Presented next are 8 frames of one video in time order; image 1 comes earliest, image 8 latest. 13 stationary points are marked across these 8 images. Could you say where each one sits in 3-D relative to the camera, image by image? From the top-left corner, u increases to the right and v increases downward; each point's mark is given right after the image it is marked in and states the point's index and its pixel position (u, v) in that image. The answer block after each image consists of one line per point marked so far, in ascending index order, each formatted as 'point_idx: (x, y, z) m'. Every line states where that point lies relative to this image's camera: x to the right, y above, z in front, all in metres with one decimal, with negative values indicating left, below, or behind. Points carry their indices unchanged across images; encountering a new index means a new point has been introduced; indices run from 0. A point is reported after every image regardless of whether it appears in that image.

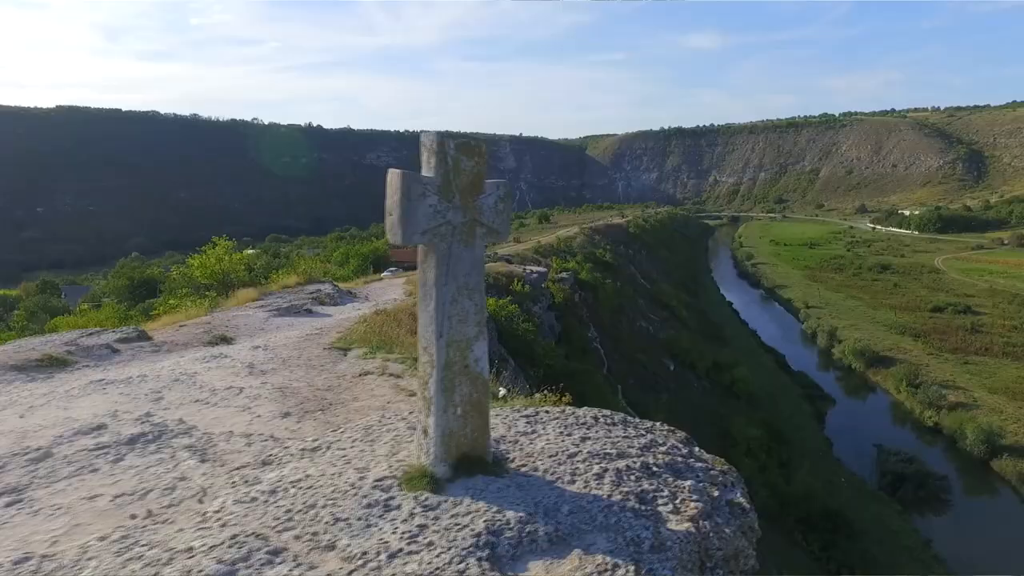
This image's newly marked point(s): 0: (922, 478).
0: (+11.3, -5.2, +16.9) m
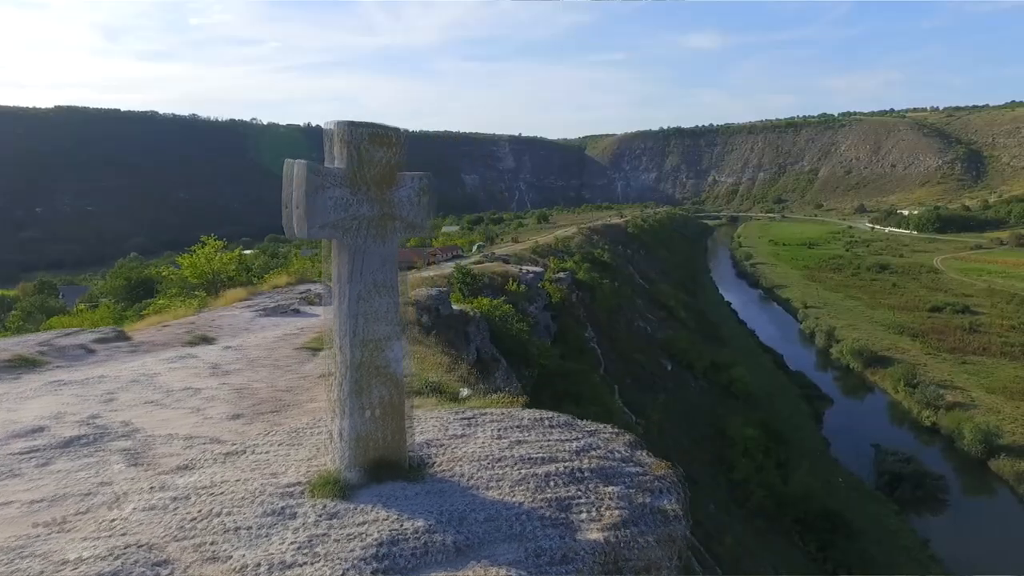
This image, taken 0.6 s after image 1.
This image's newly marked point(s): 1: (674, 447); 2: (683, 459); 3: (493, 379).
0: (+11.2, -5.2, +16.9) m
1: (+4.1, -4.0, +15.7) m
2: (+4.3, -4.3, +15.3) m
3: (-0.3, -1.0, +6.7) m
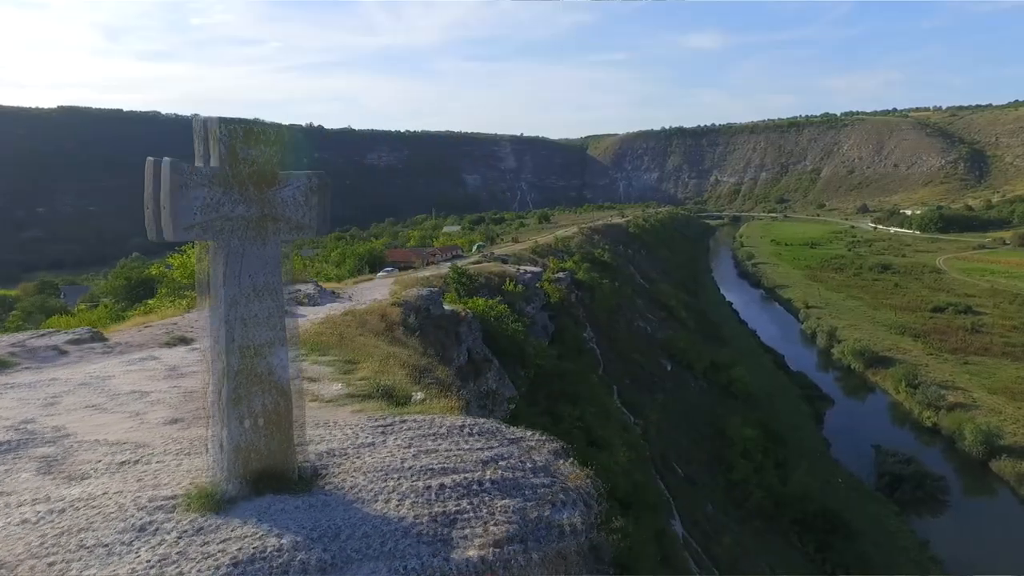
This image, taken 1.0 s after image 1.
0: (+11.1, -5.2, +16.8) m
1: (+4.1, -4.0, +15.7) m
2: (+4.3, -4.3, +15.3) m
3: (-0.4, -1.0, +6.7) m
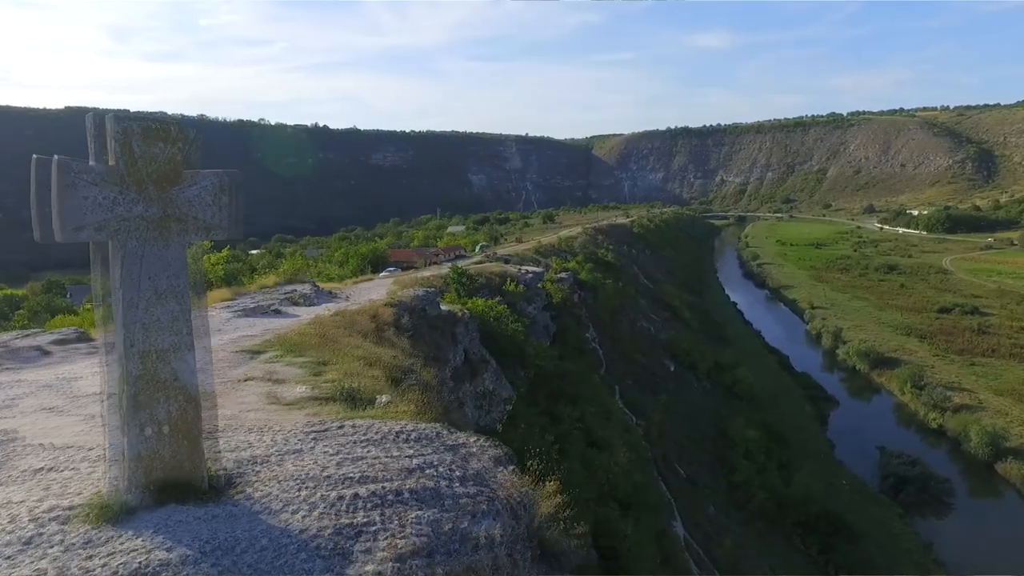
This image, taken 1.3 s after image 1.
0: (+11.2, -5.2, +16.7) m
1: (+4.1, -4.0, +15.6) m
2: (+4.3, -4.3, +15.2) m
3: (-0.4, -1.0, +6.7) m
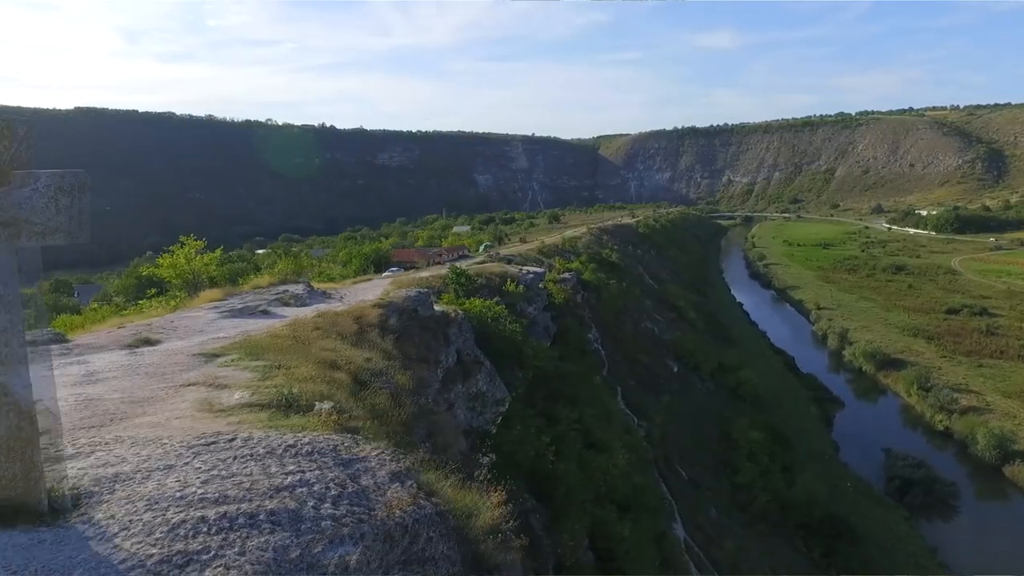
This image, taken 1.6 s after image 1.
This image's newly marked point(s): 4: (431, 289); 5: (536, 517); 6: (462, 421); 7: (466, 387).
0: (+11.2, -5.2, +16.5) m
1: (+4.1, -4.1, +15.5) m
2: (+4.3, -4.3, +15.2) m
3: (-0.5, -1.0, +6.6) m
4: (-1.4, 0.0, +10.4) m
5: (+0.3, -2.8, +7.5) m
6: (-0.5, -1.3, +6.2) m
7: (-0.5, -1.0, +6.5) m
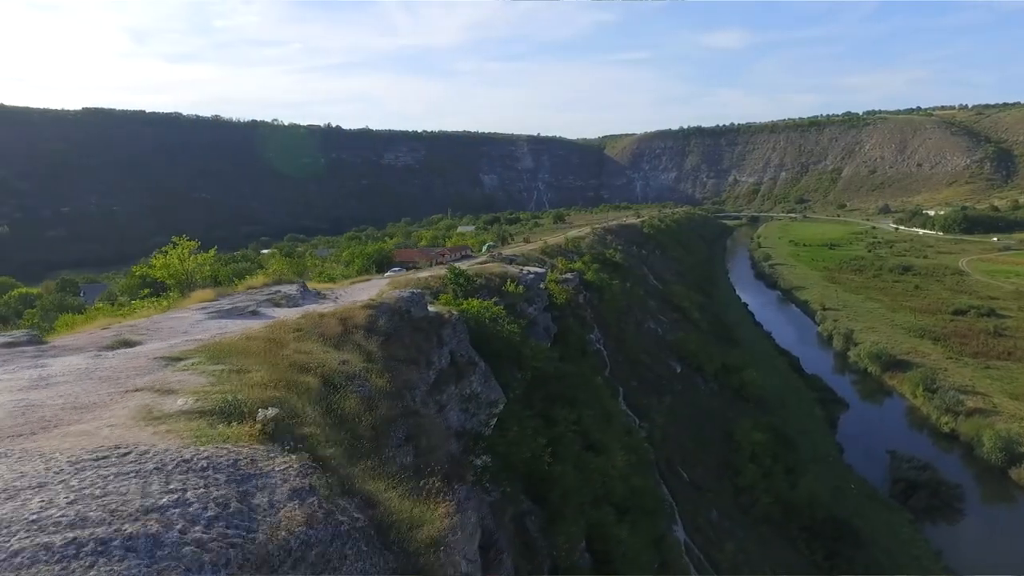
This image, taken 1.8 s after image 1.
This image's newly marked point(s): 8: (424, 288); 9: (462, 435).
0: (+11.2, -5.3, +16.4) m
1: (+4.2, -4.1, +15.5) m
2: (+4.3, -4.4, +15.1) m
3: (-0.5, -1.0, +6.6) m
4: (-1.4, 0.0, +10.4) m
5: (+0.2, -2.8, +7.4) m
6: (-0.6, -1.3, +6.2) m
7: (-0.5, -1.1, +6.5) m
8: (-1.5, 0.0, +10.5) m
9: (-0.6, -1.5, +6.2) m
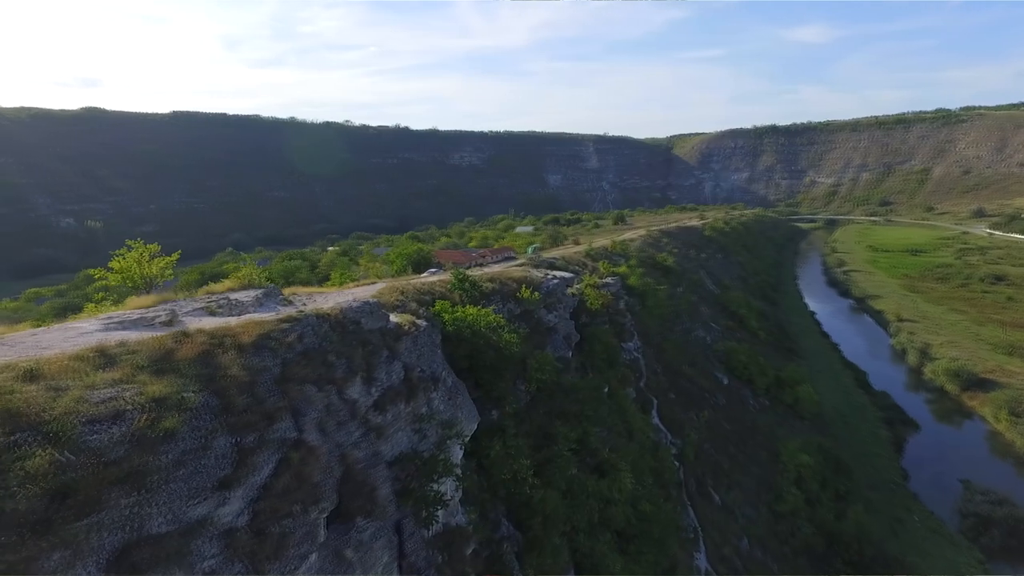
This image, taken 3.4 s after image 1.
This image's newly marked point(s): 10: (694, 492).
0: (+11.7, -5.6, +14.7) m
1: (+4.6, -4.3, +14.5) m
2: (+4.8, -4.6, +14.1) m
3: (-0.9, -1.1, +6.1) m
4: (-1.3, -0.1, +10.0) m
5: (-0.1, -2.9, +6.9) m
6: (-1.0, -1.4, +5.7) m
7: (-0.9, -1.2, +6.0) m
8: (-1.4, -0.1, +10.1) m
9: (-1.0, -1.6, +5.8) m
10: (+3.9, -4.4, +13.4) m
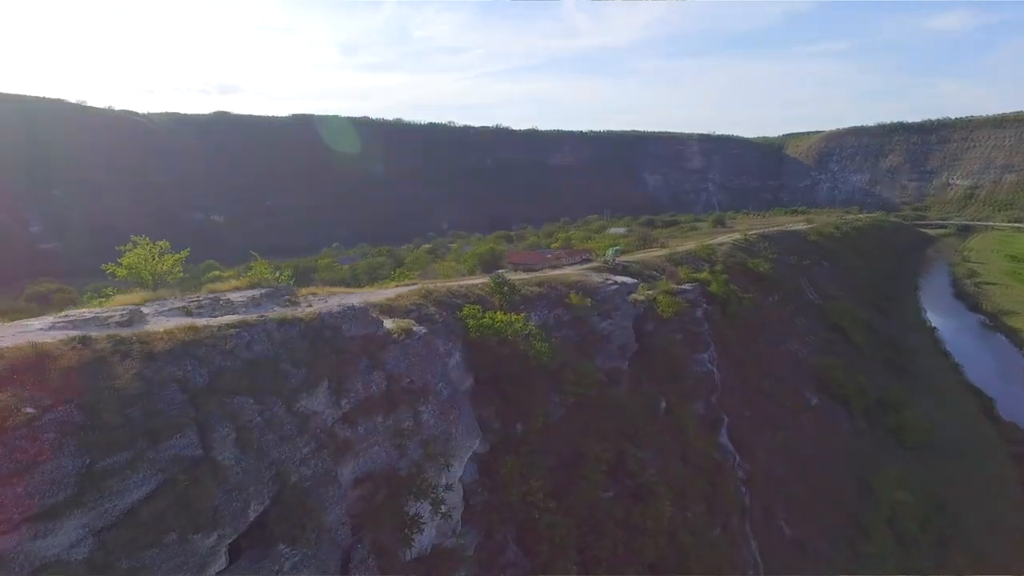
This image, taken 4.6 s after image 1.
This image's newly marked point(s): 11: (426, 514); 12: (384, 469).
0: (+12.7, -6.1, +12.2) m
1: (+5.7, -4.5, +13.1) m
2: (+5.8, -4.8, +12.7) m
3: (-0.9, -1.2, +5.8) m
4: (-0.7, -0.2, +9.7) m
5: (-0.1, -3.0, +6.4) m
6: (-1.1, -1.5, +5.4) m
7: (-1.0, -1.2, +5.7) m
8: (-0.8, -0.1, +9.8) m
9: (-1.1, -1.6, +5.4) m
10: (+4.8, -4.6, +12.2) m
11: (-0.8, -2.1, +5.8) m
12: (-1.1, -1.6, +5.5) m
